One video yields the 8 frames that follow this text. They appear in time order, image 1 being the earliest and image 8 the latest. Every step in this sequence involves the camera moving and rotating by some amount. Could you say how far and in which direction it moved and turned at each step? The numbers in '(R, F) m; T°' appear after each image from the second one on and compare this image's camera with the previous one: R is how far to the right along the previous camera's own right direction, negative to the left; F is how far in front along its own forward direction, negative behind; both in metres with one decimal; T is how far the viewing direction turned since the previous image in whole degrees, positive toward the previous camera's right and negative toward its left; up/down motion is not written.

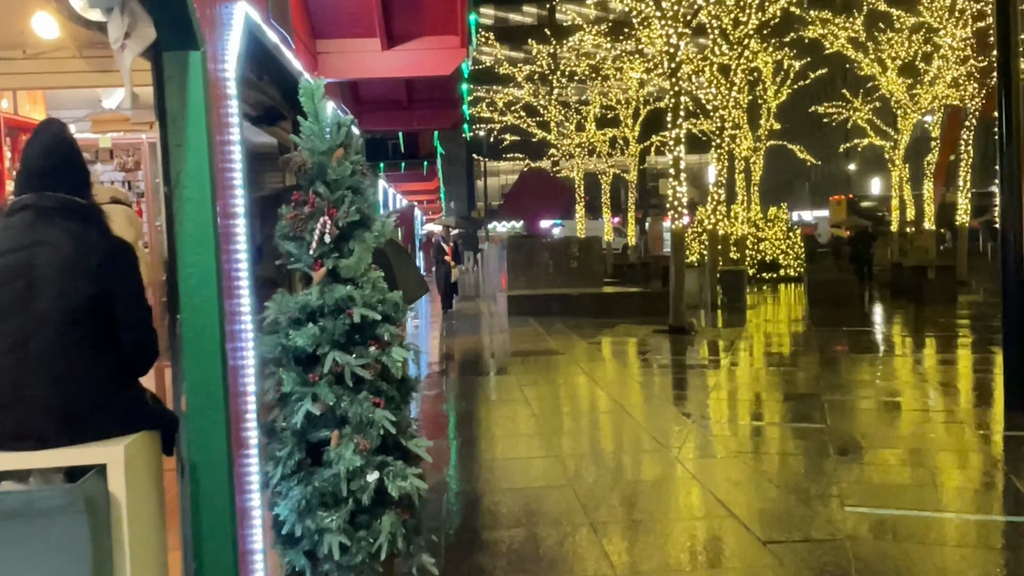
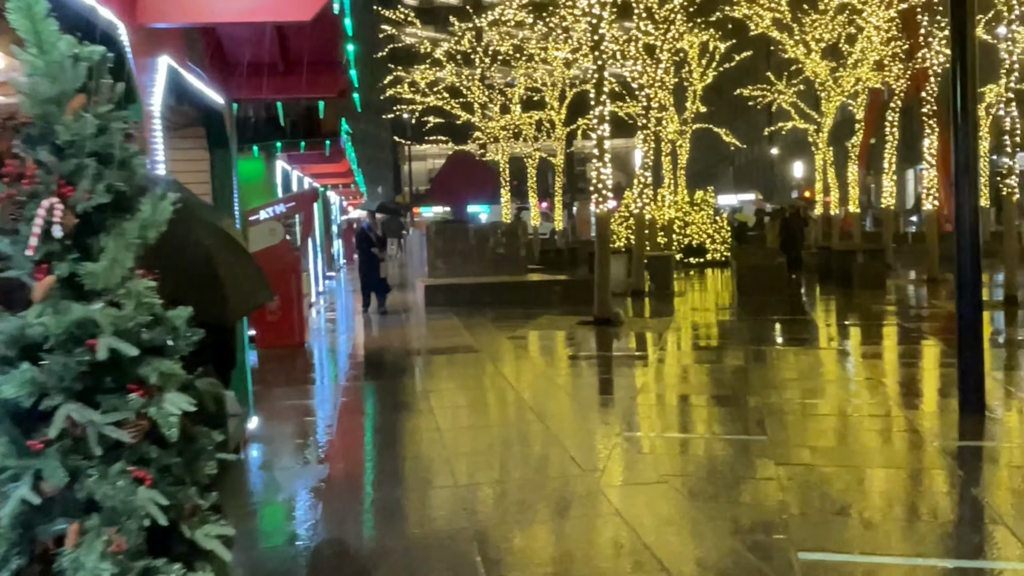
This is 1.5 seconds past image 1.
(+0.3, +1.1) m; +5°
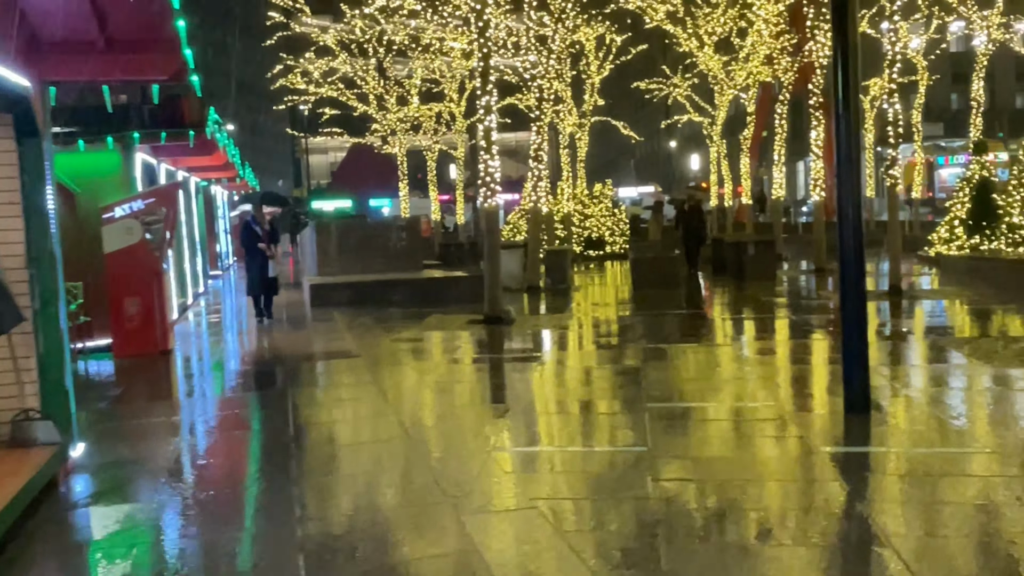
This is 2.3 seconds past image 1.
(+0.3, +0.6) m; +6°
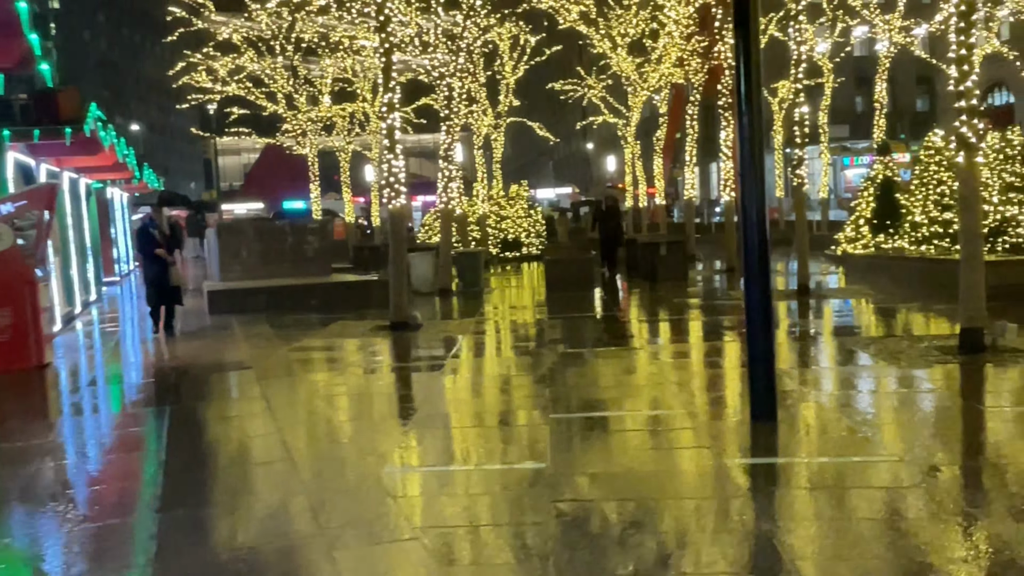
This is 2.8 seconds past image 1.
(+0.2, +0.4) m; +5°
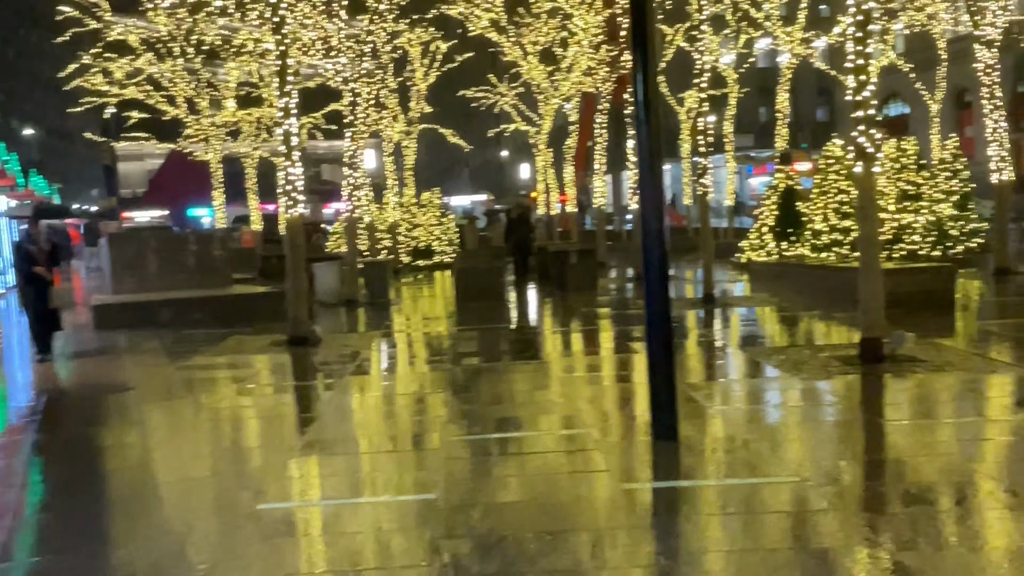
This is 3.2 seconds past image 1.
(+0.2, +0.3) m; +5°
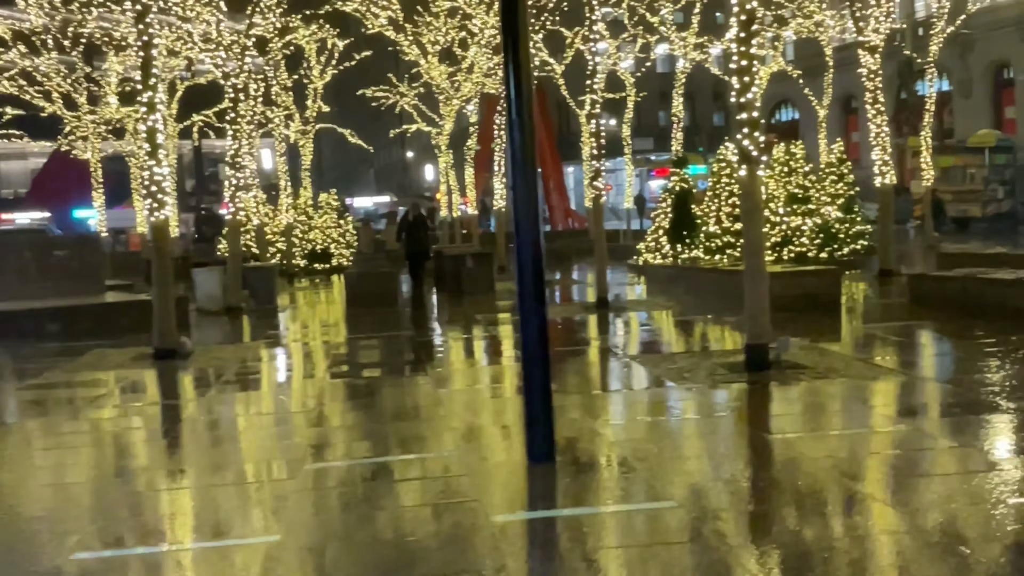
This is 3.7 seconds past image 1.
(+0.3, +0.5) m; +6°
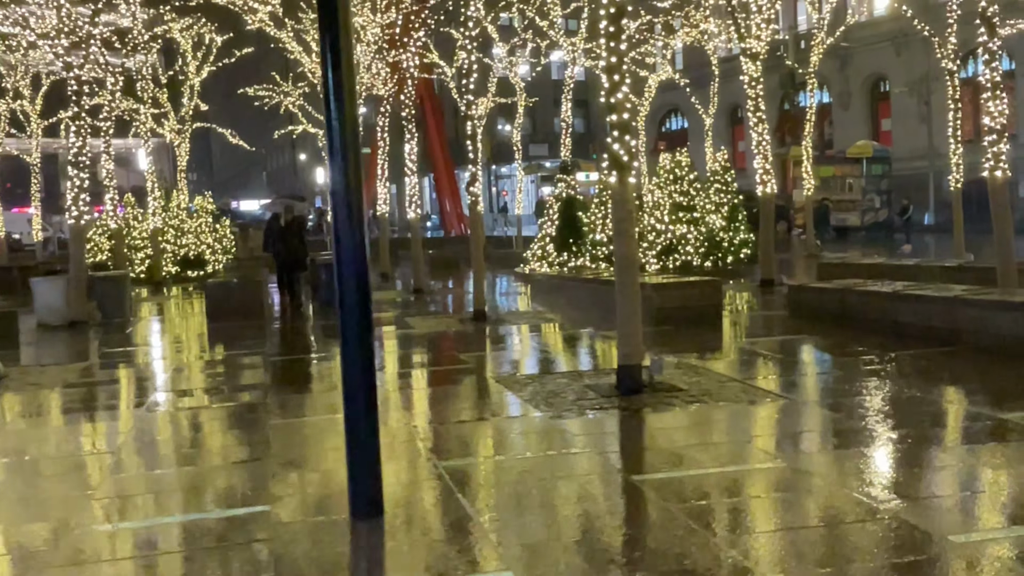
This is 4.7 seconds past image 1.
(+0.5, +0.9) m; +6°
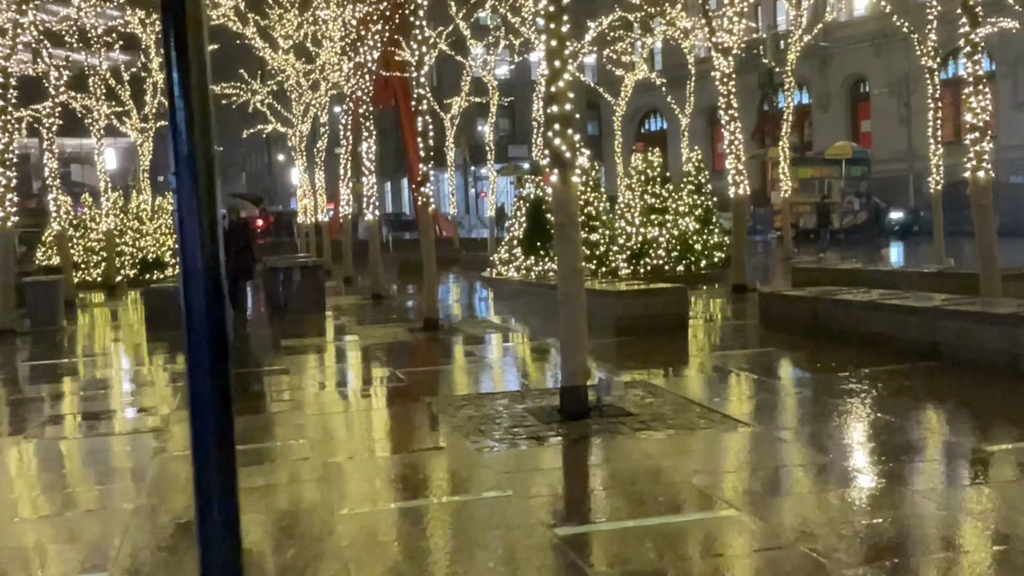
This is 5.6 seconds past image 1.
(+0.4, +0.9) m; +1°
